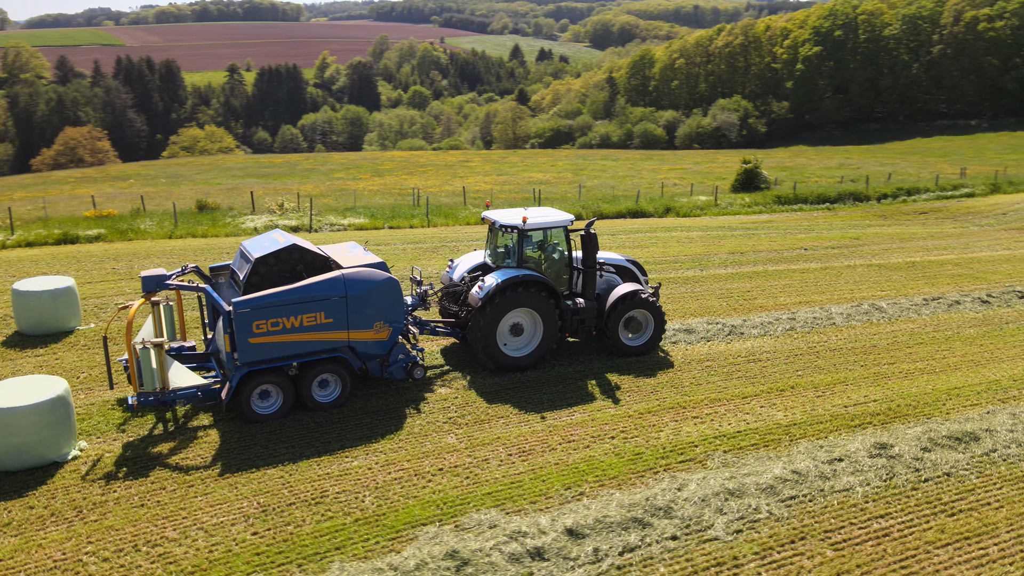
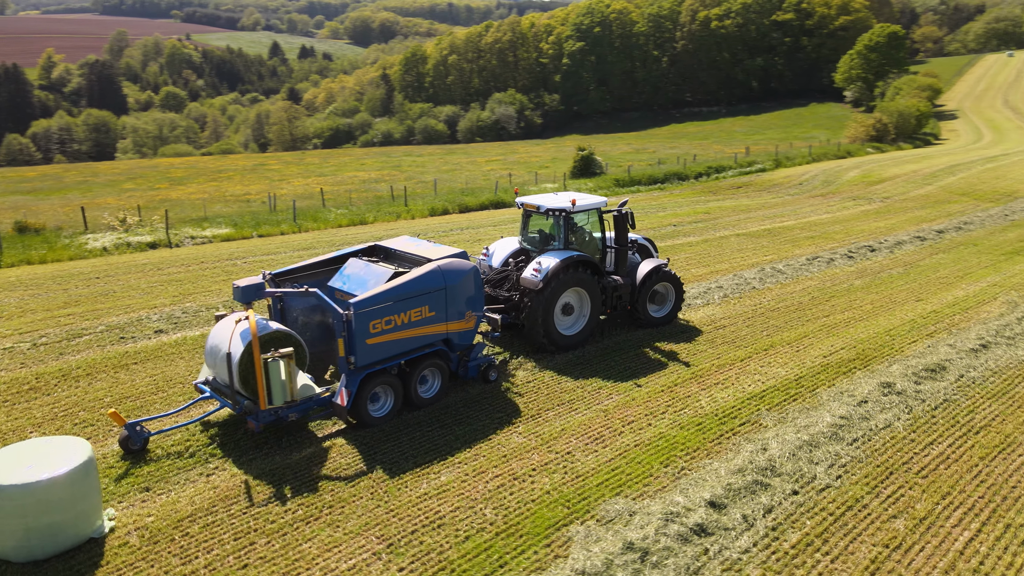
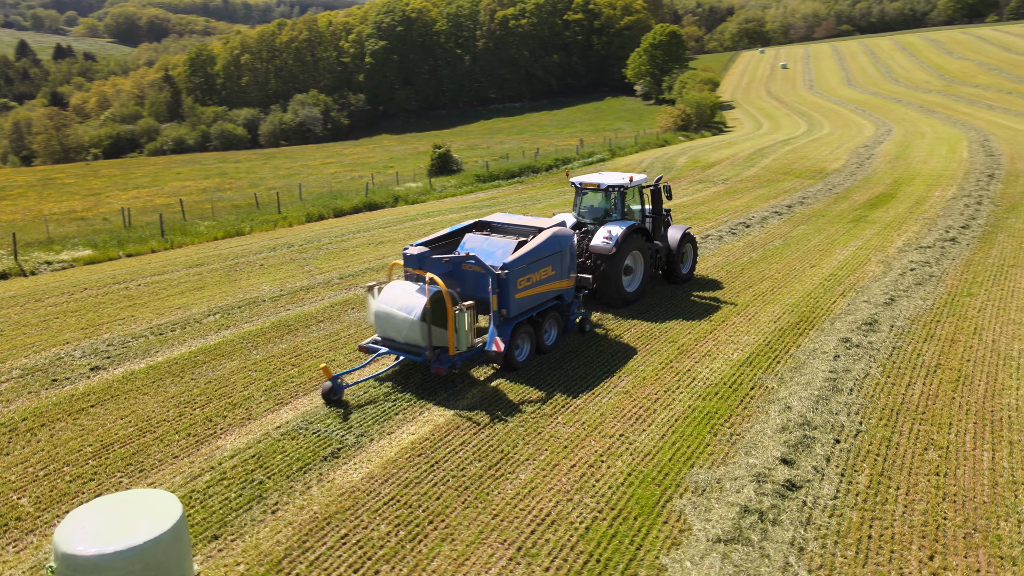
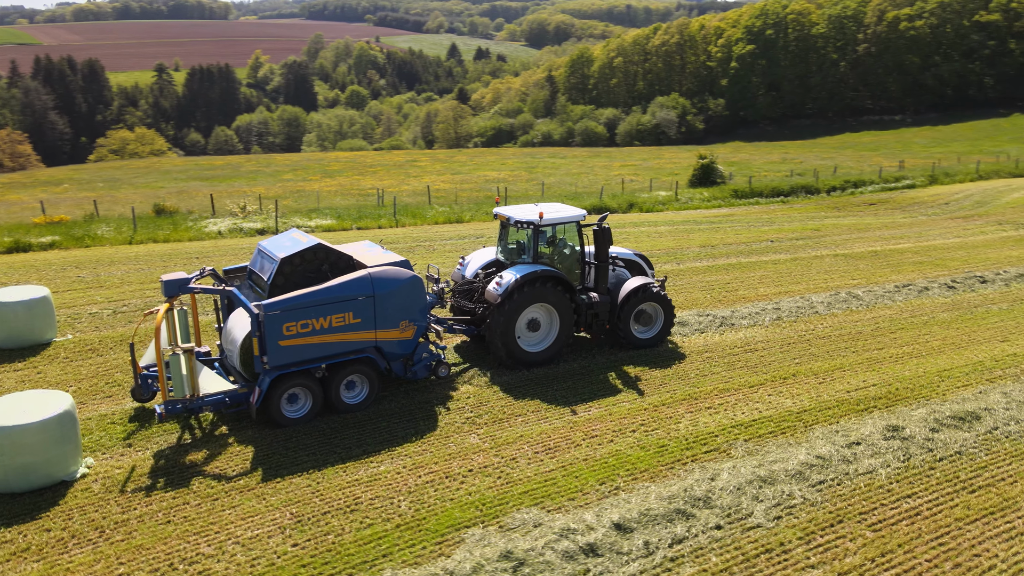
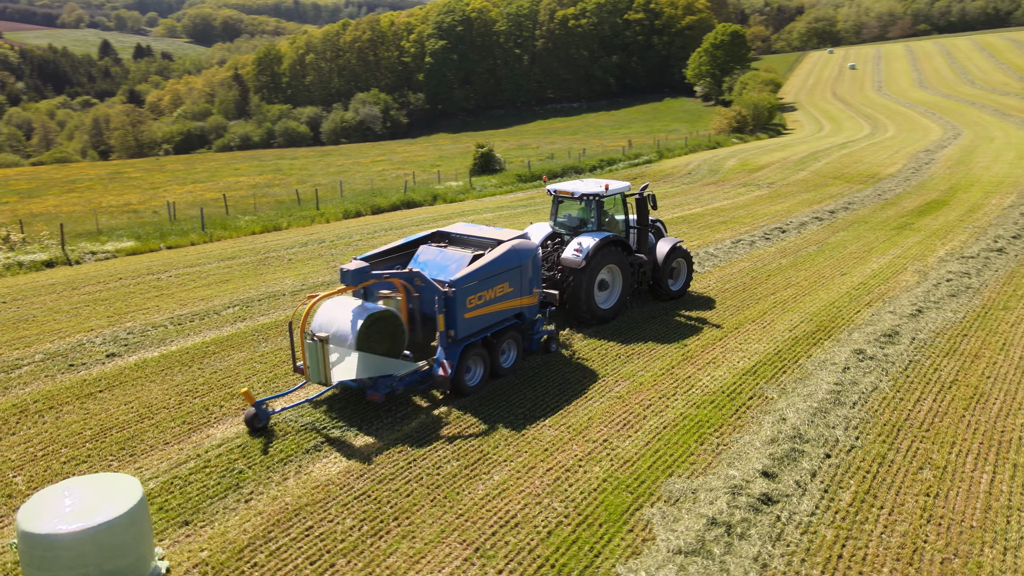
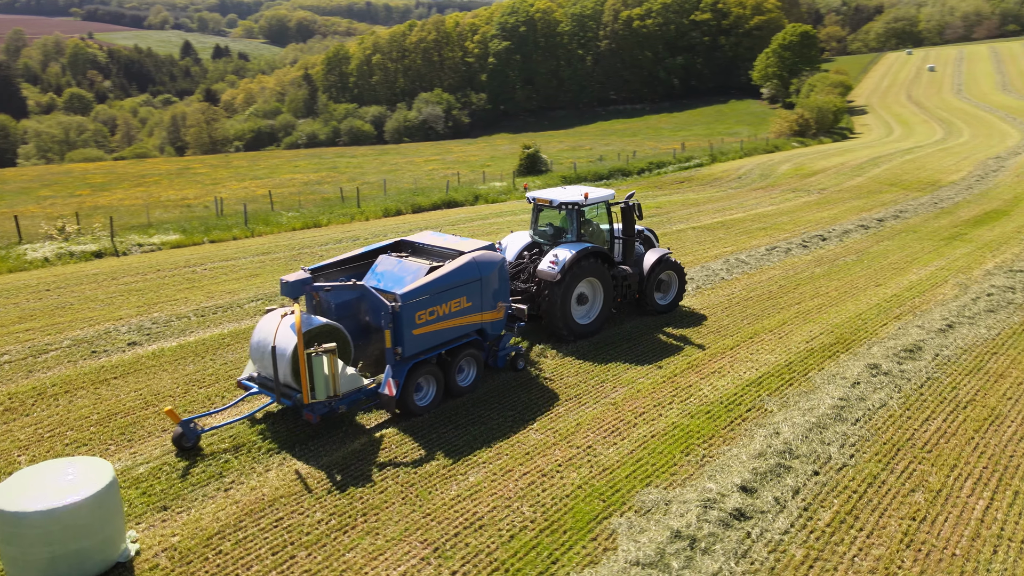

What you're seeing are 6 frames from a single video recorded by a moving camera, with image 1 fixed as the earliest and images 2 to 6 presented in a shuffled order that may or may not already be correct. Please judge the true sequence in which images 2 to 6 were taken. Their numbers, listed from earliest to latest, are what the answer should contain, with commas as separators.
4, 2, 6, 5, 3
